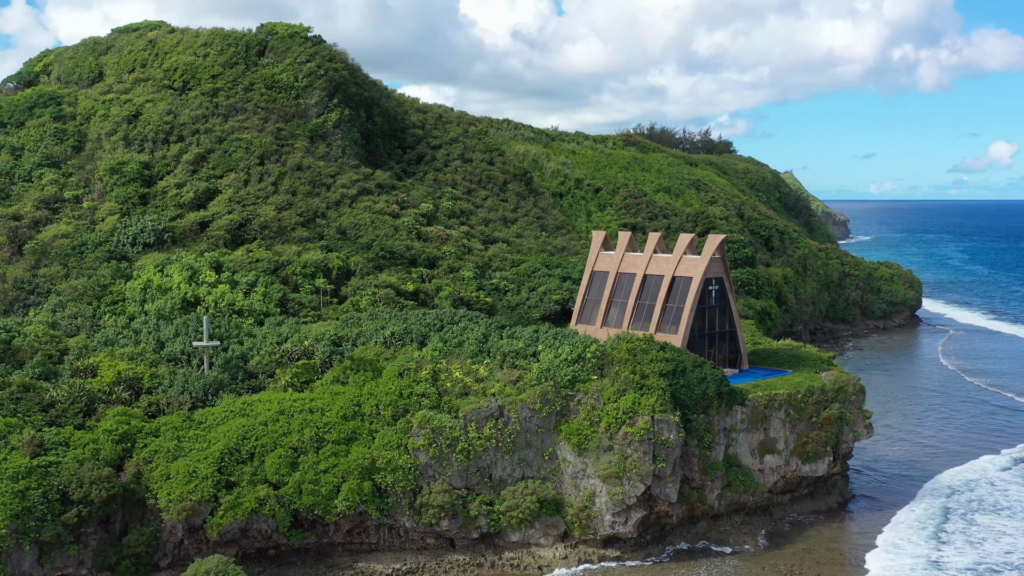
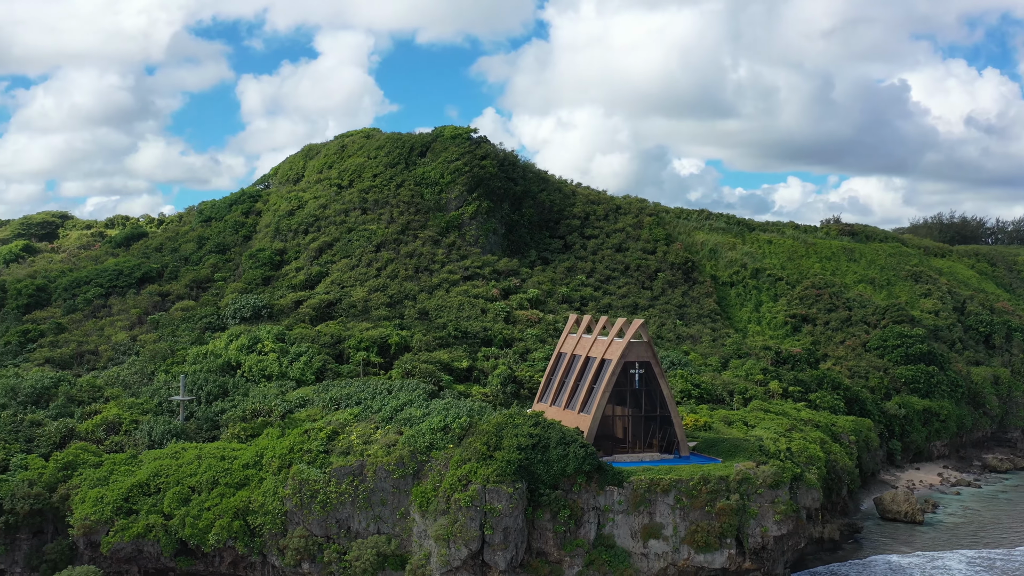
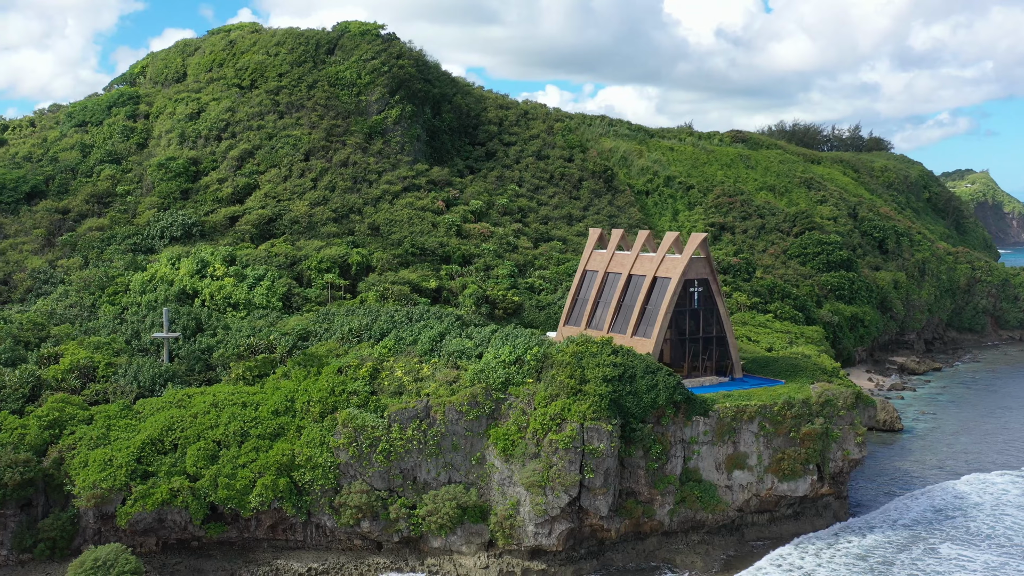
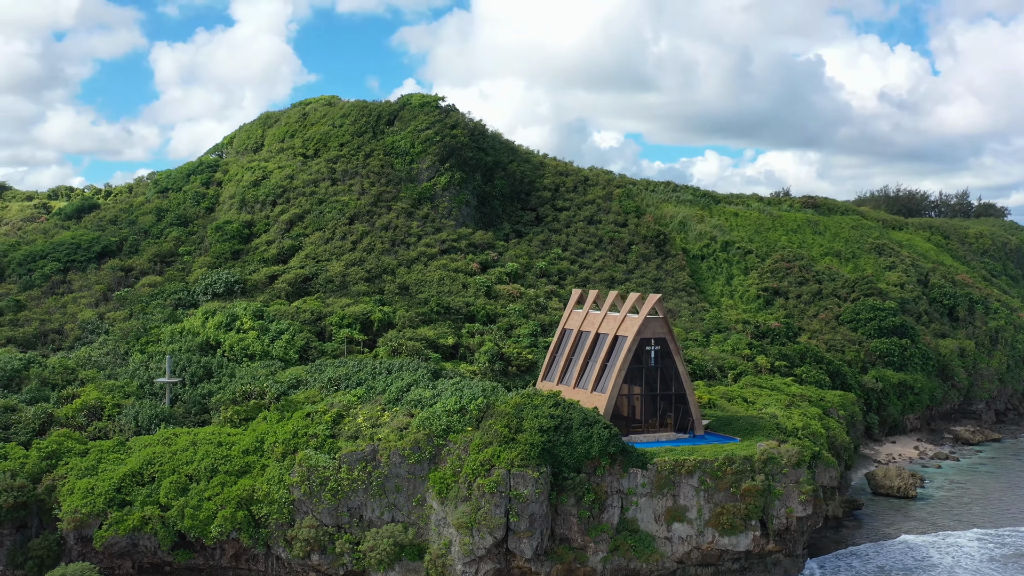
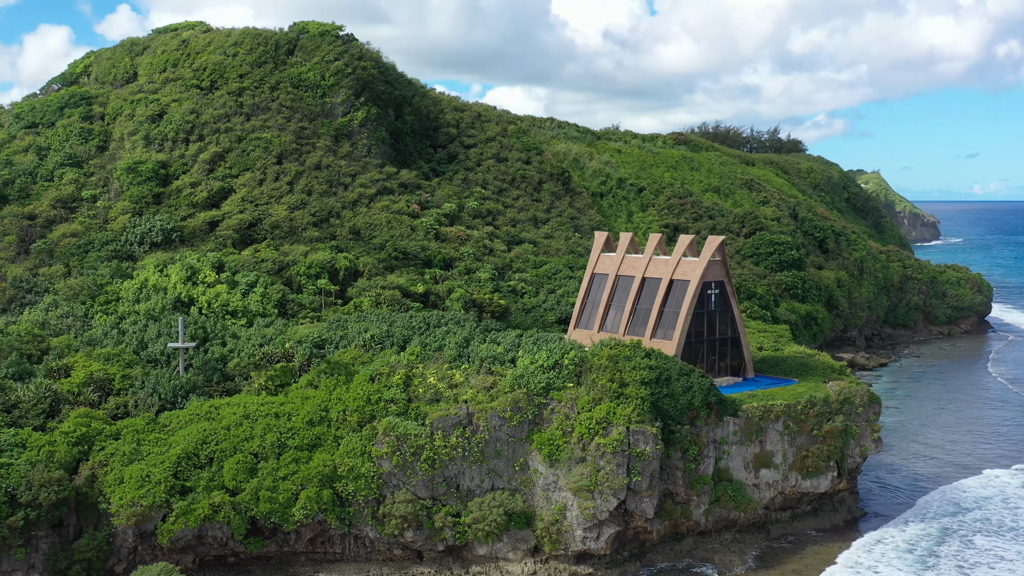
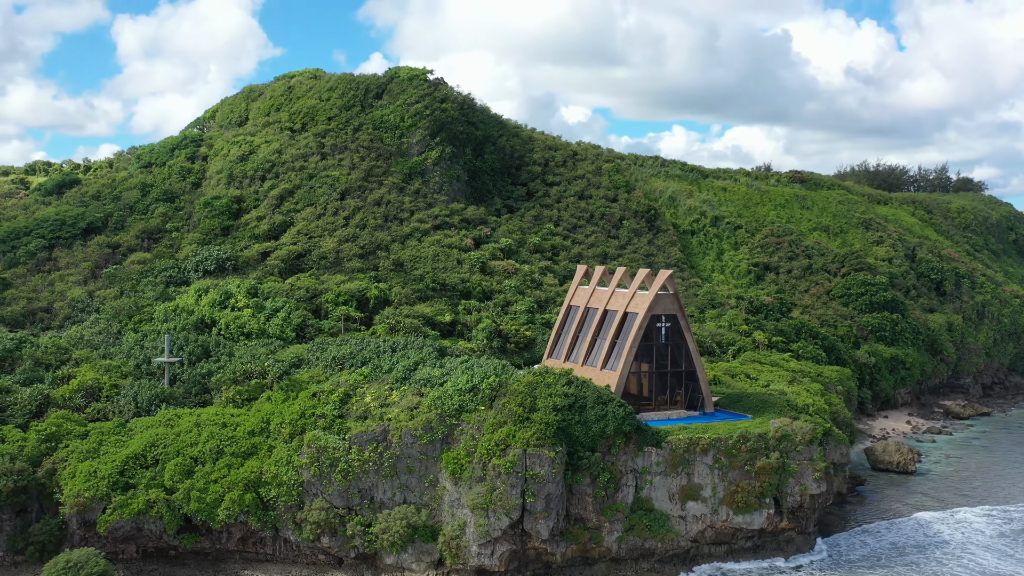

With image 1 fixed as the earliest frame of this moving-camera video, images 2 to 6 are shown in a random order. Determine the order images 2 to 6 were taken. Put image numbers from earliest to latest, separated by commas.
5, 3, 6, 4, 2
